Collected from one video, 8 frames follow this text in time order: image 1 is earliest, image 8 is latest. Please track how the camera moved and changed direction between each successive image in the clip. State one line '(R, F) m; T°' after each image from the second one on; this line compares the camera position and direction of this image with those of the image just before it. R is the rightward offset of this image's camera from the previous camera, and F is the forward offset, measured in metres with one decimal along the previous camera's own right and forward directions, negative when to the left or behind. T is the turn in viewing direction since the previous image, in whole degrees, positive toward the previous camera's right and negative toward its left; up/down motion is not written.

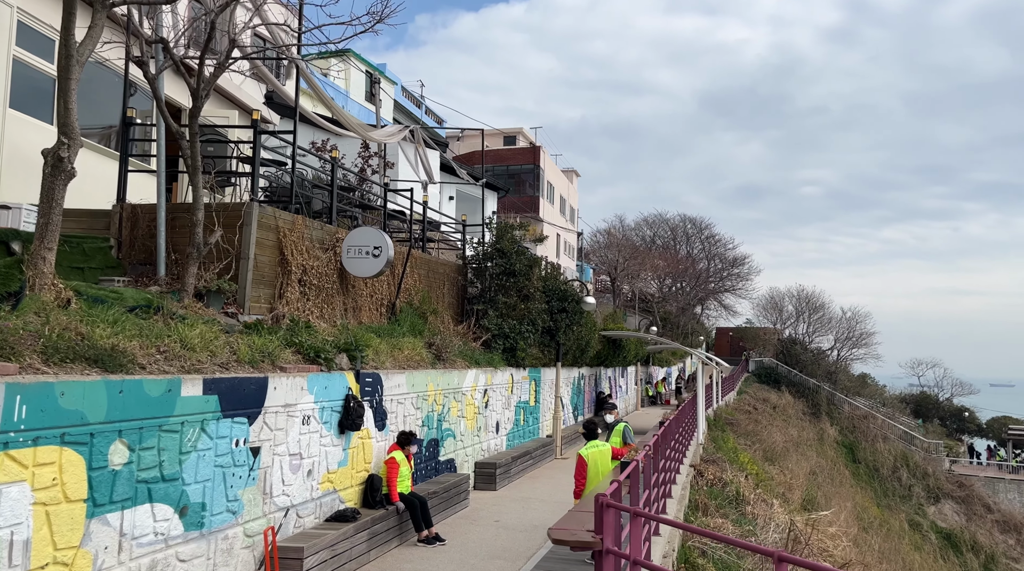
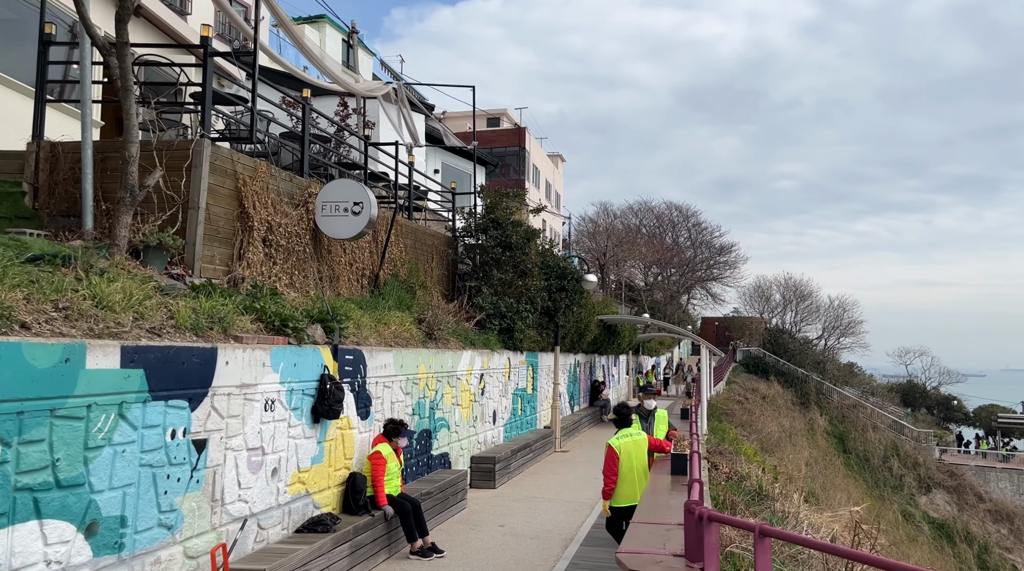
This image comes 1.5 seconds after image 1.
(-0.3, +1.8) m; +1°
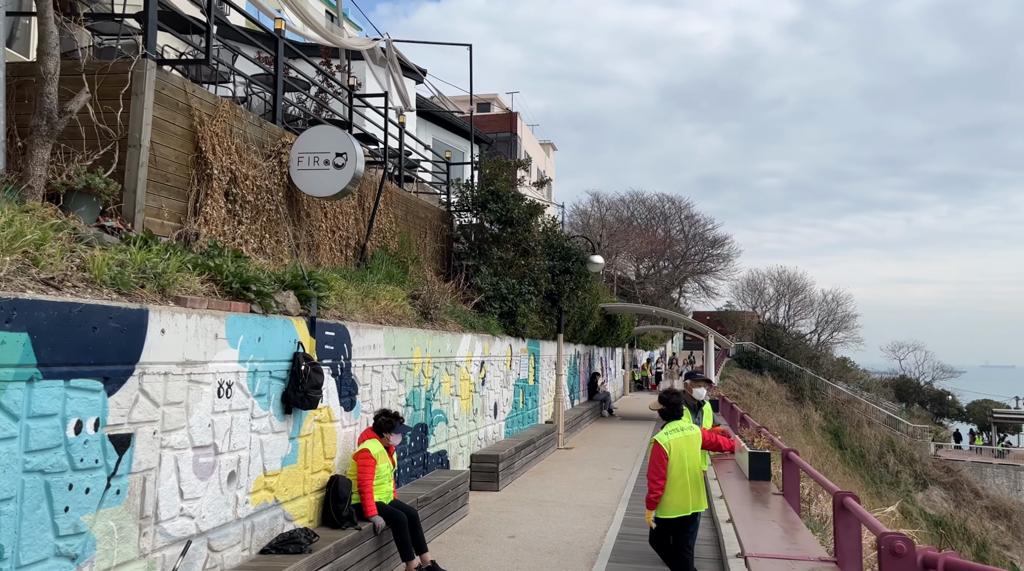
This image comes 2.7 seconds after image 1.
(-0.3, +1.5) m; +1°
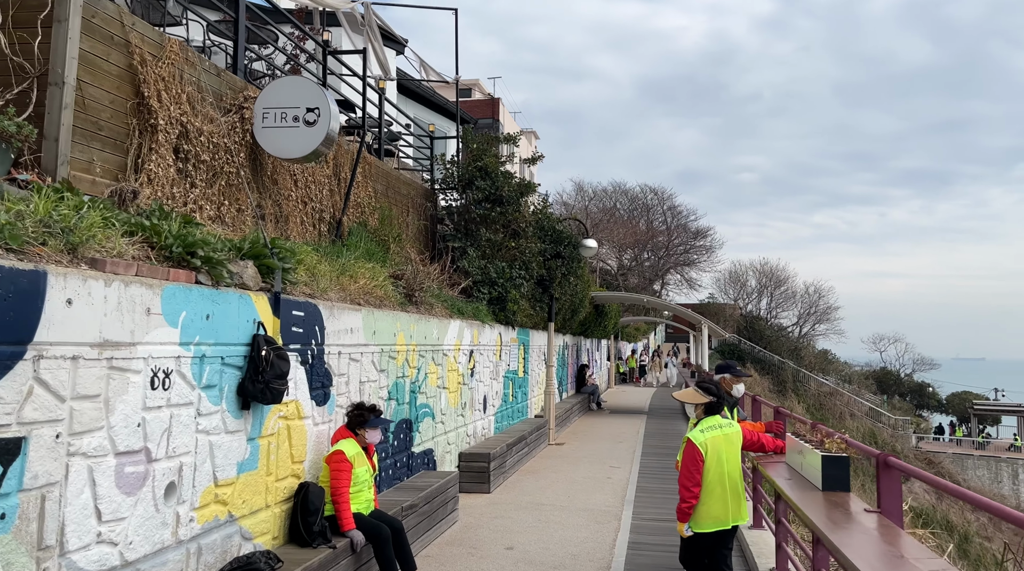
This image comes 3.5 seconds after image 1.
(-0.2, +1.1) m; +1°
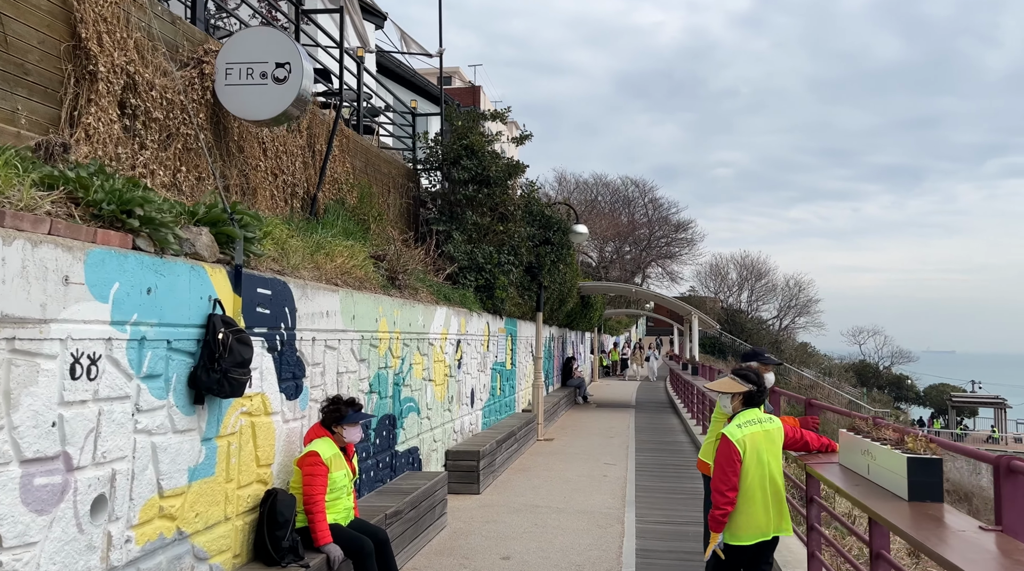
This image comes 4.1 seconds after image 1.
(-0.1, +0.8) m; +1°
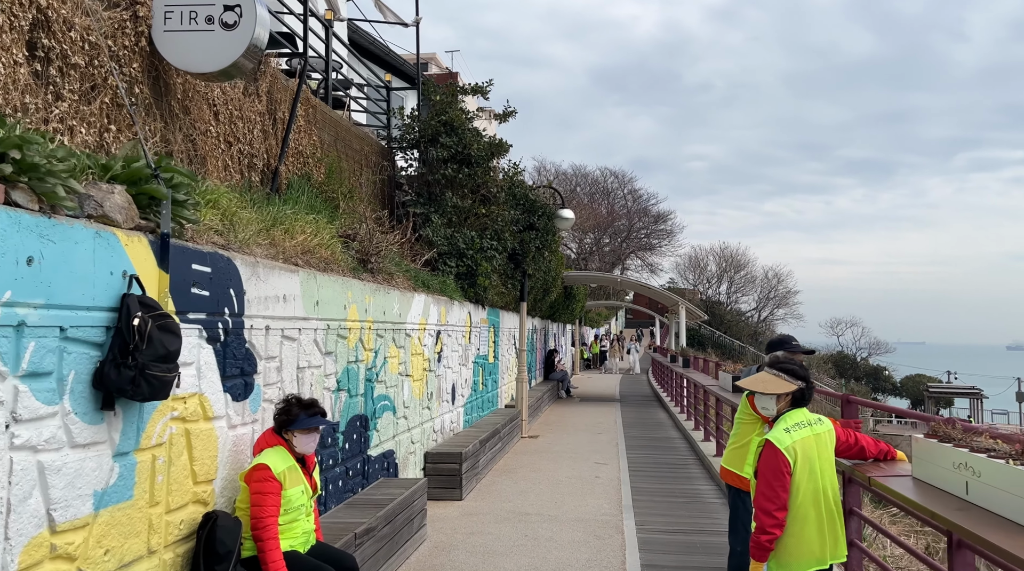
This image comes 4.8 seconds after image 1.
(-0.1, +0.9) m; +2°
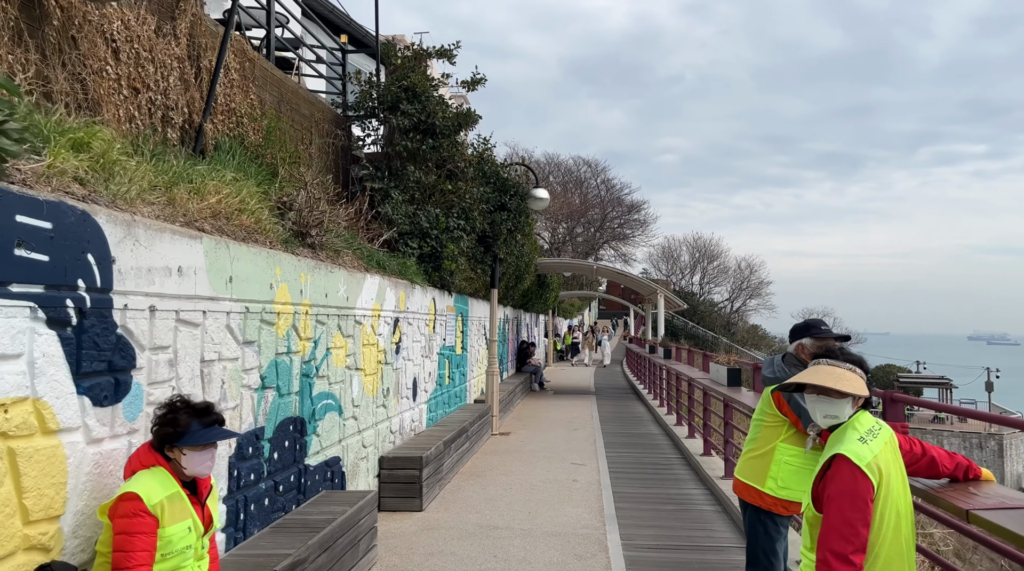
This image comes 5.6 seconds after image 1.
(0.0, +1.1) m; +2°
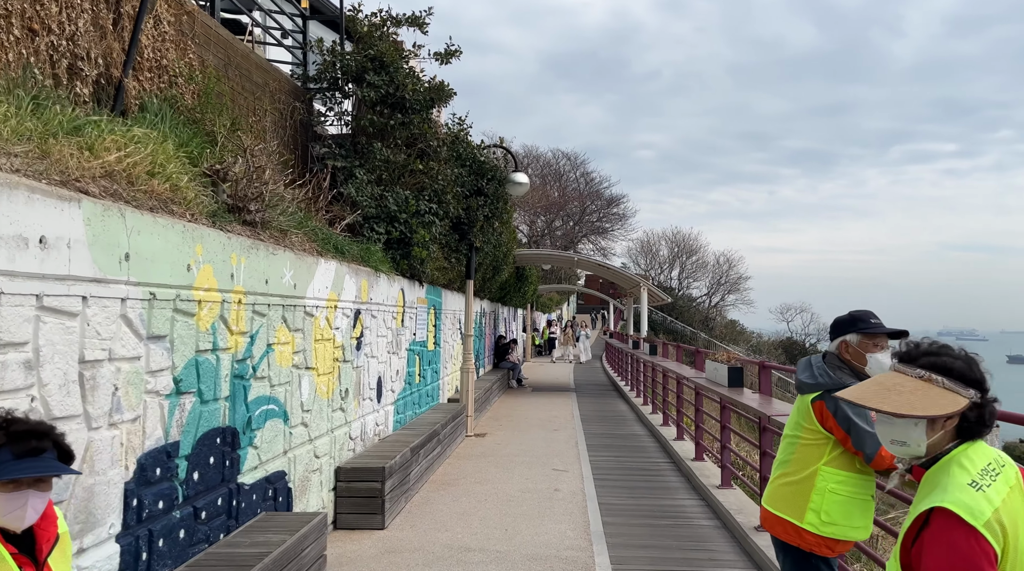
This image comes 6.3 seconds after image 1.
(0.0, +0.9) m; +1°
